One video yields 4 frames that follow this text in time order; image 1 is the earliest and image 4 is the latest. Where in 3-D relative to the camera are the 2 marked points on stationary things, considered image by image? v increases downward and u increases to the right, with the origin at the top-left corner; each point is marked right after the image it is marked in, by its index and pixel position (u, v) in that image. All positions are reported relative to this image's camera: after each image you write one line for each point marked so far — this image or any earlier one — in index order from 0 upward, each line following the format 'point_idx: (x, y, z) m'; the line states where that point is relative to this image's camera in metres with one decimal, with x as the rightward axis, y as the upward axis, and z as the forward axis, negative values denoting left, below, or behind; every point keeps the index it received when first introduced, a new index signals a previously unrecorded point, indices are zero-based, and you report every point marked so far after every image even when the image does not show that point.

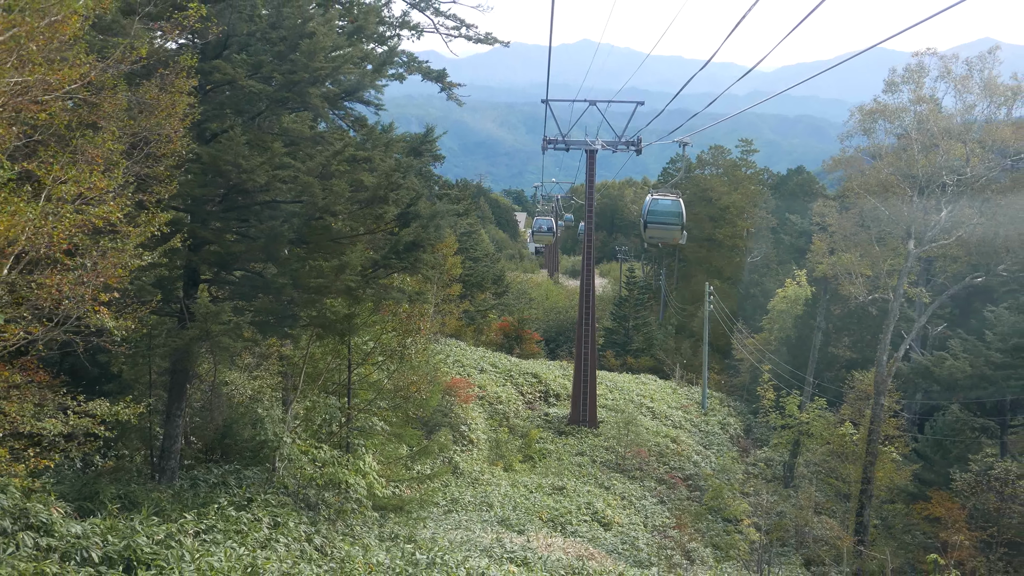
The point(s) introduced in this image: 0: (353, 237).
0: (-2.5, +0.8, +11.7) m
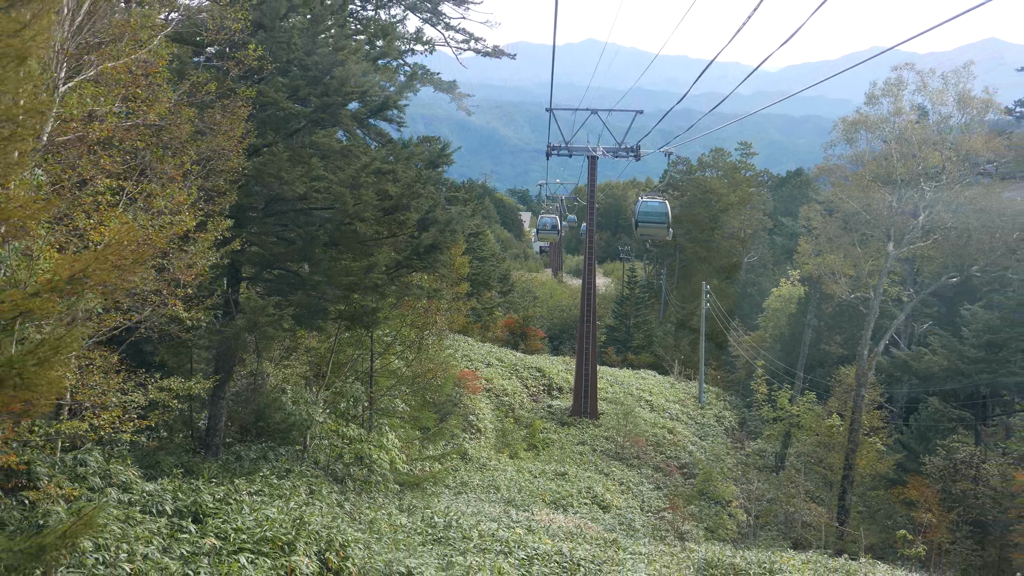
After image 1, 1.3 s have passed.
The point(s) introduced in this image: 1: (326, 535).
0: (-2.4, +0.9, +13.2) m
1: (-2.6, -3.4, +10.3) m
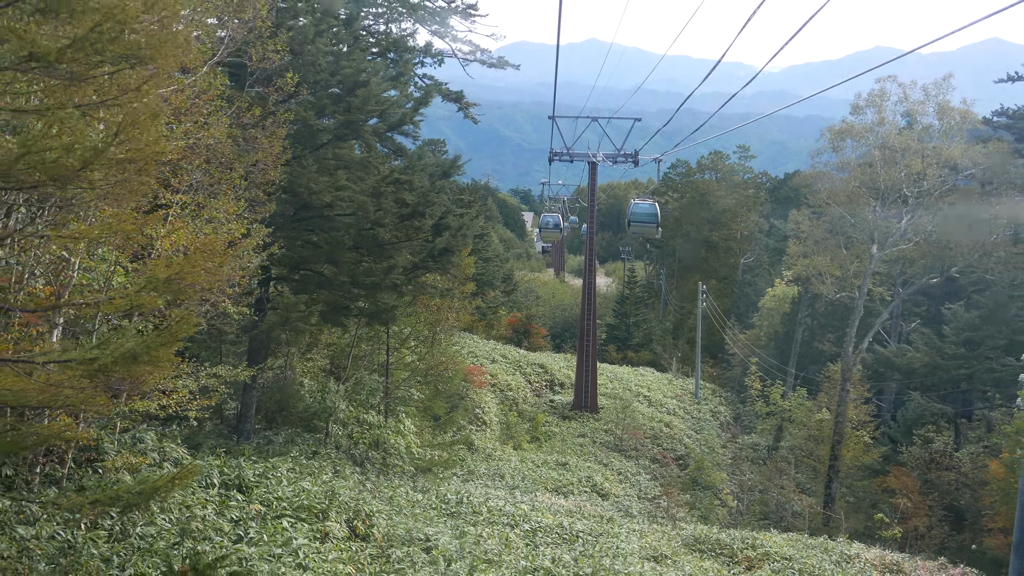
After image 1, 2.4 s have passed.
0: (-2.3, +0.9, +14.5) m
1: (-2.5, -3.4, +11.6) m
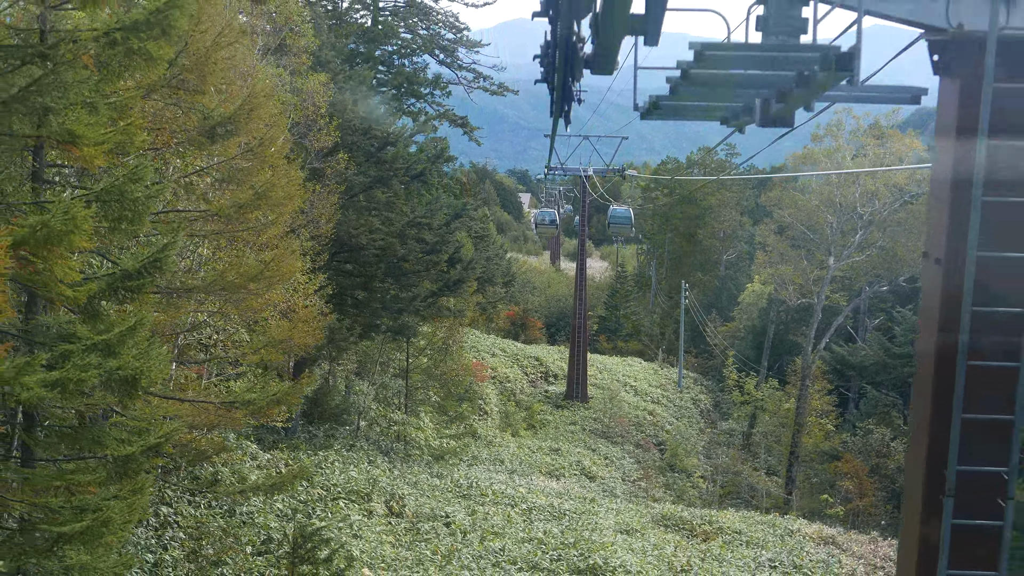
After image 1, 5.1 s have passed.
0: (-2.2, +0.3, +17.5) m
1: (-2.4, -4.0, +14.8) m
